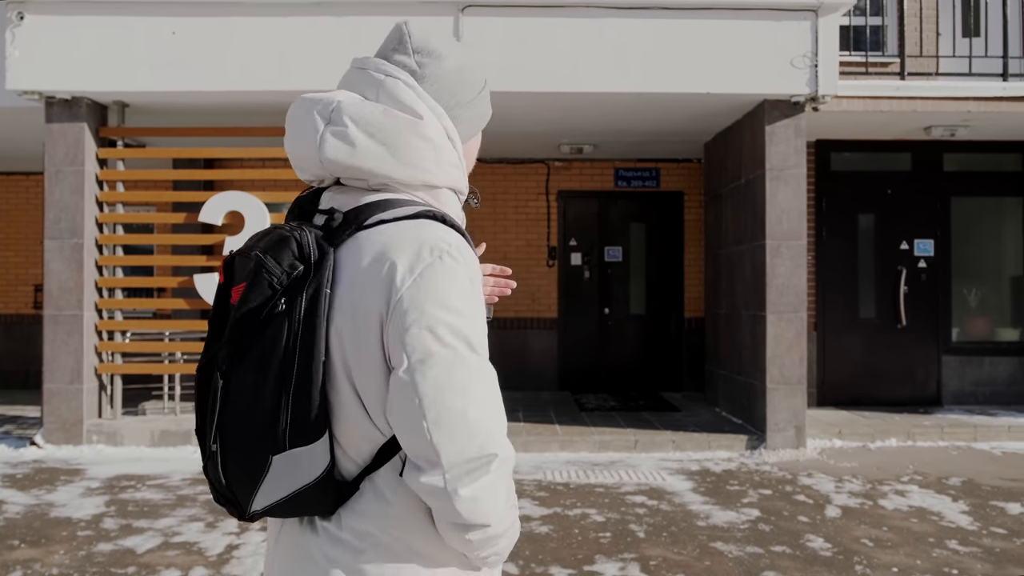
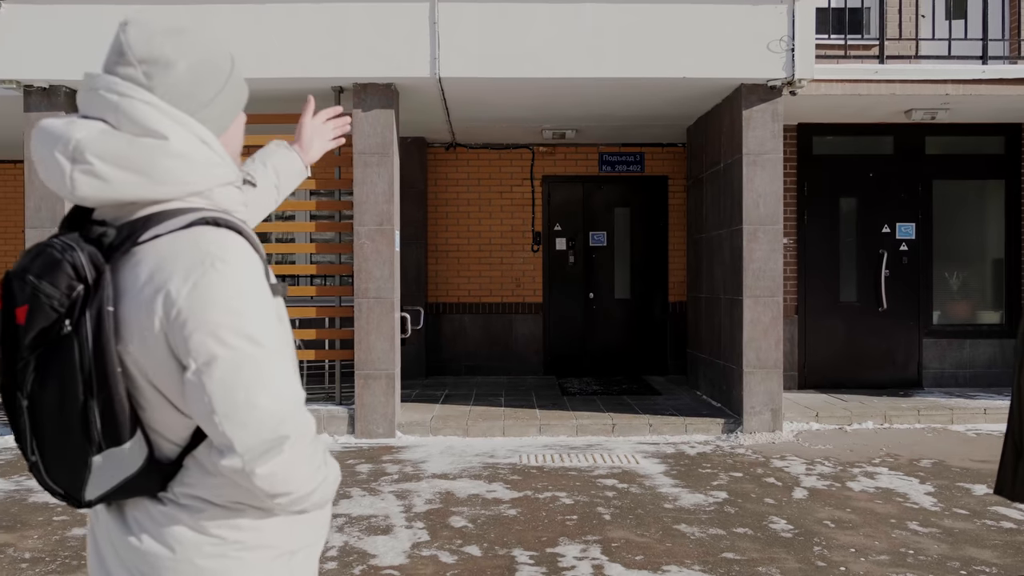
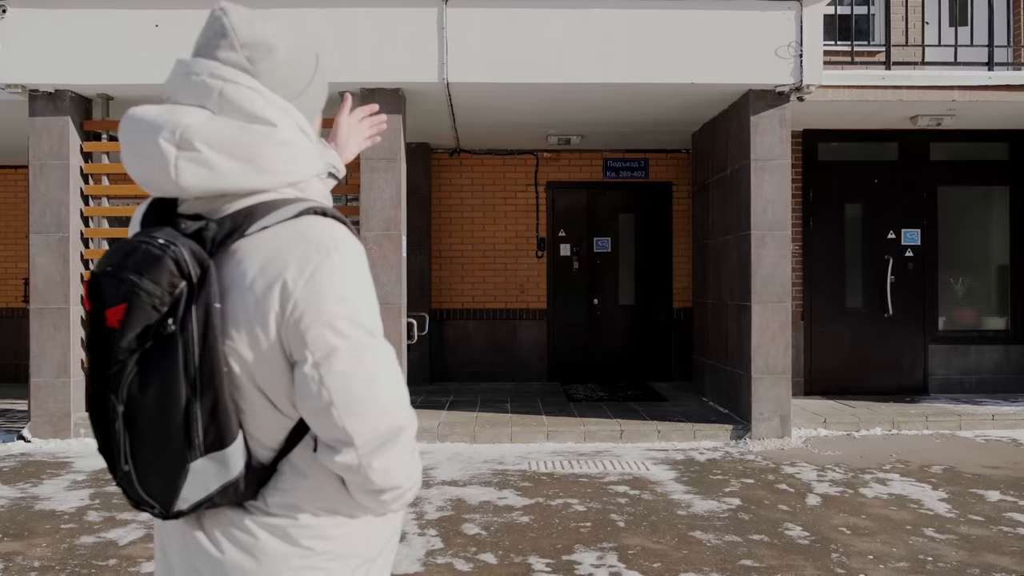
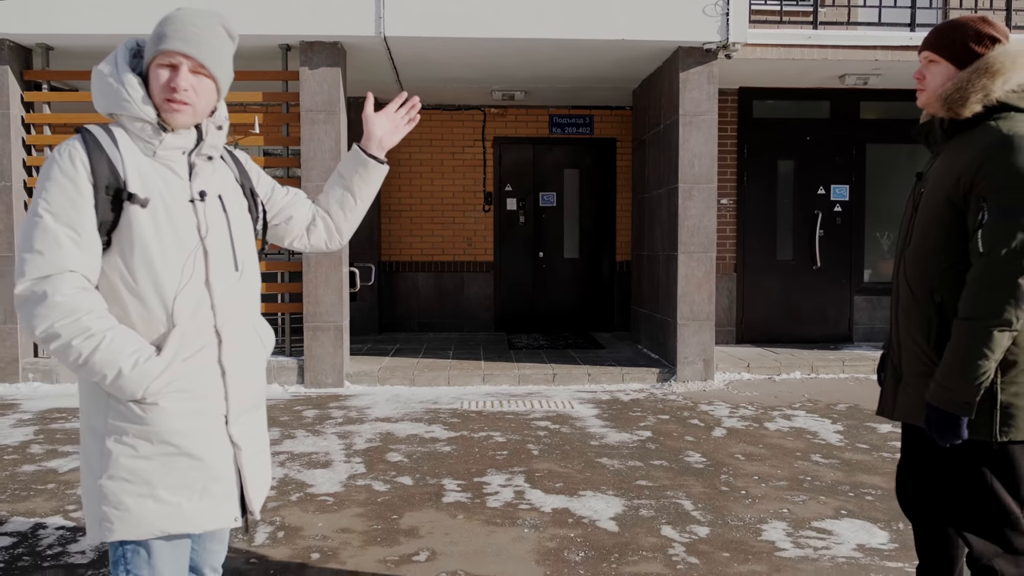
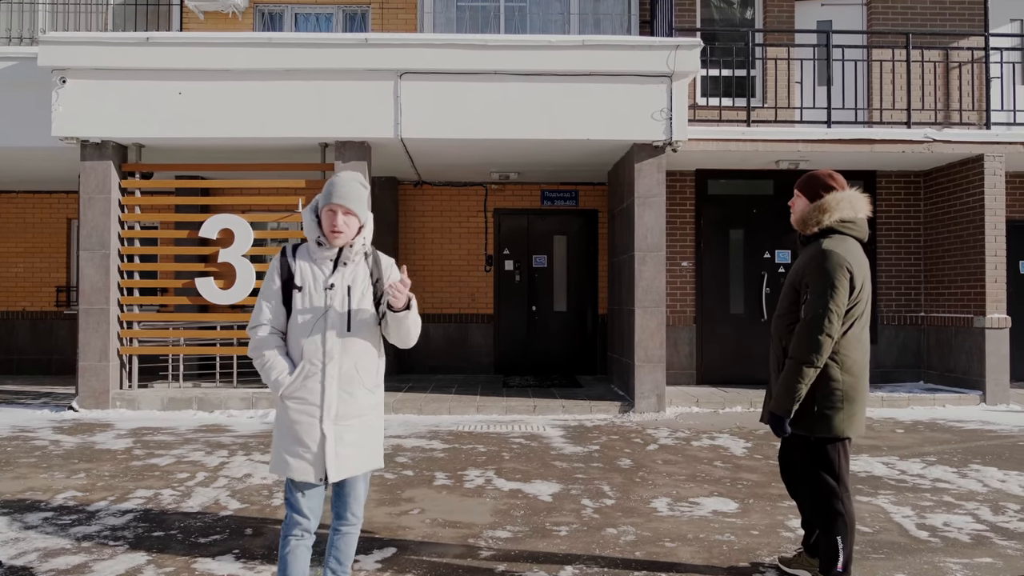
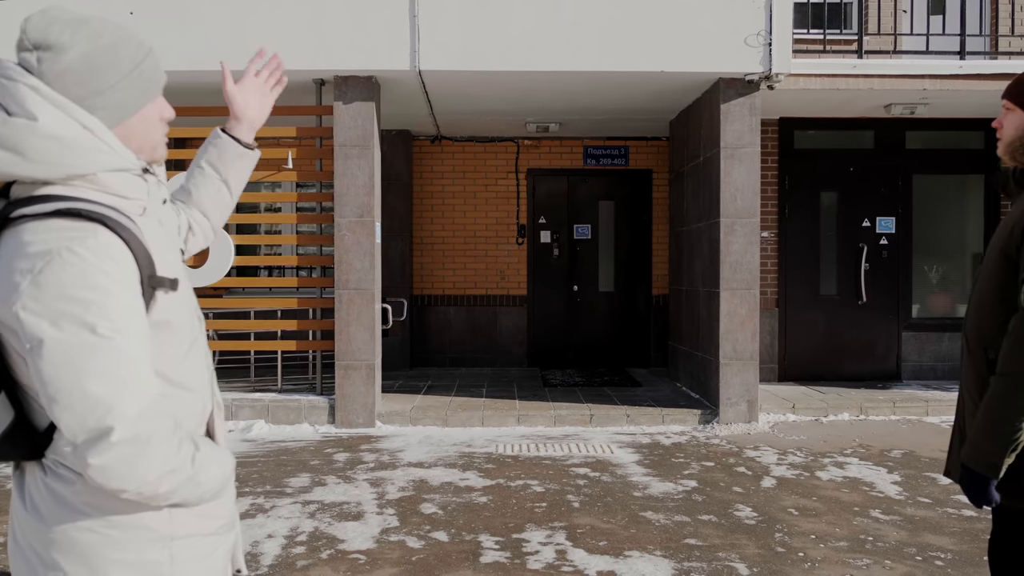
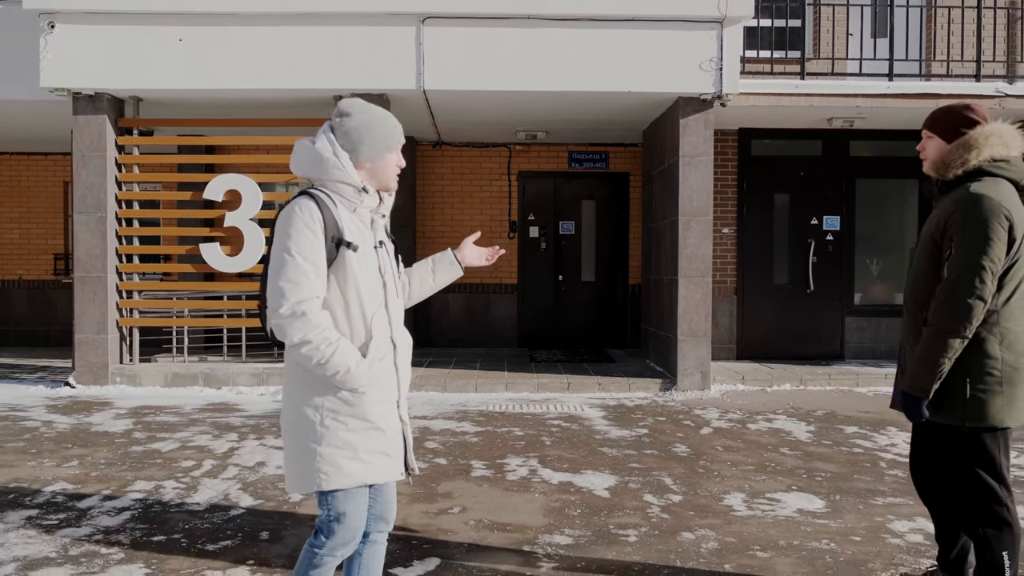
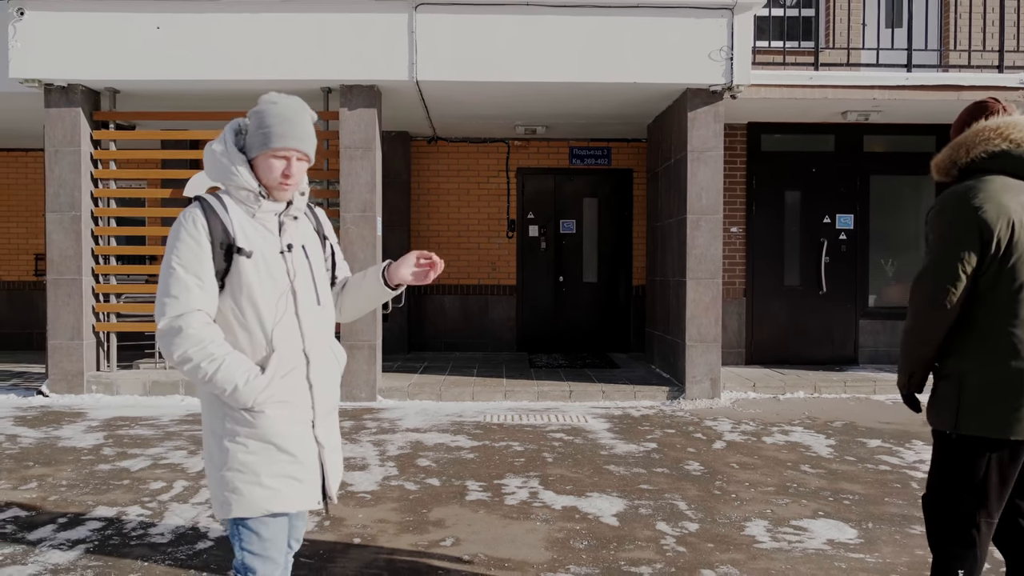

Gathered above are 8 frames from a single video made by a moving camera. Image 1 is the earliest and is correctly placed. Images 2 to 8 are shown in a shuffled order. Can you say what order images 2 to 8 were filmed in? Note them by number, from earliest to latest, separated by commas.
3, 2, 6, 4, 8, 7, 5
